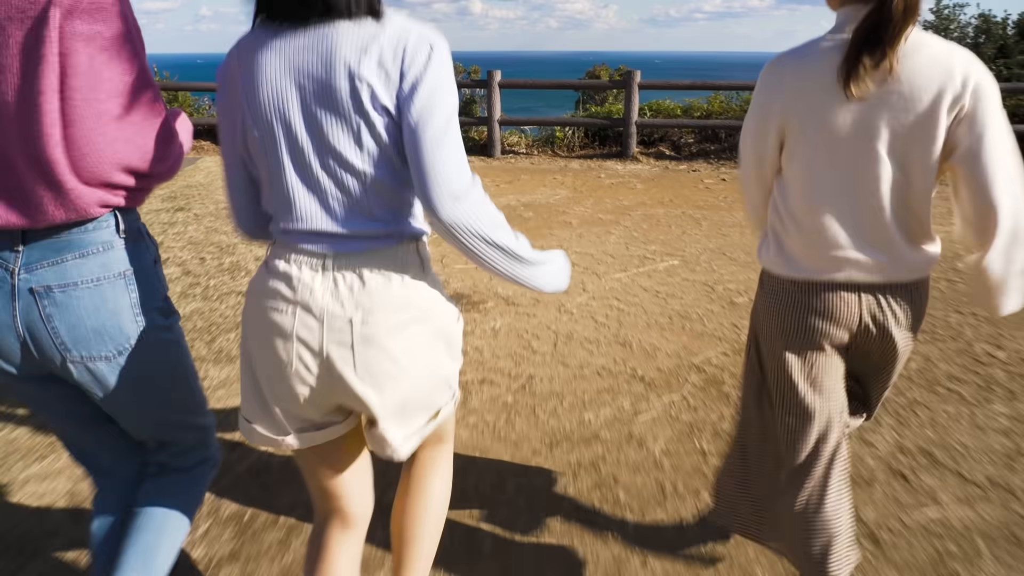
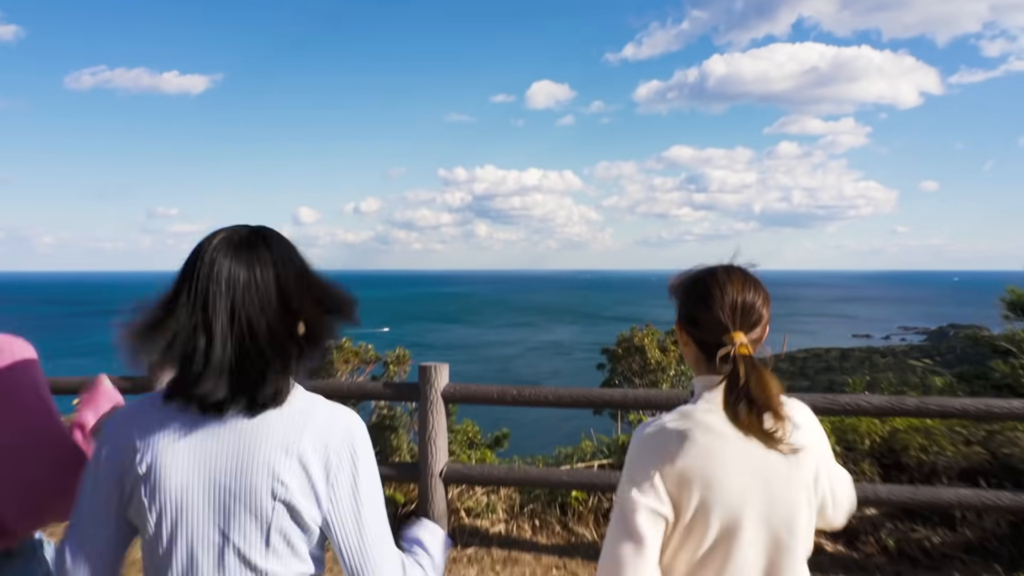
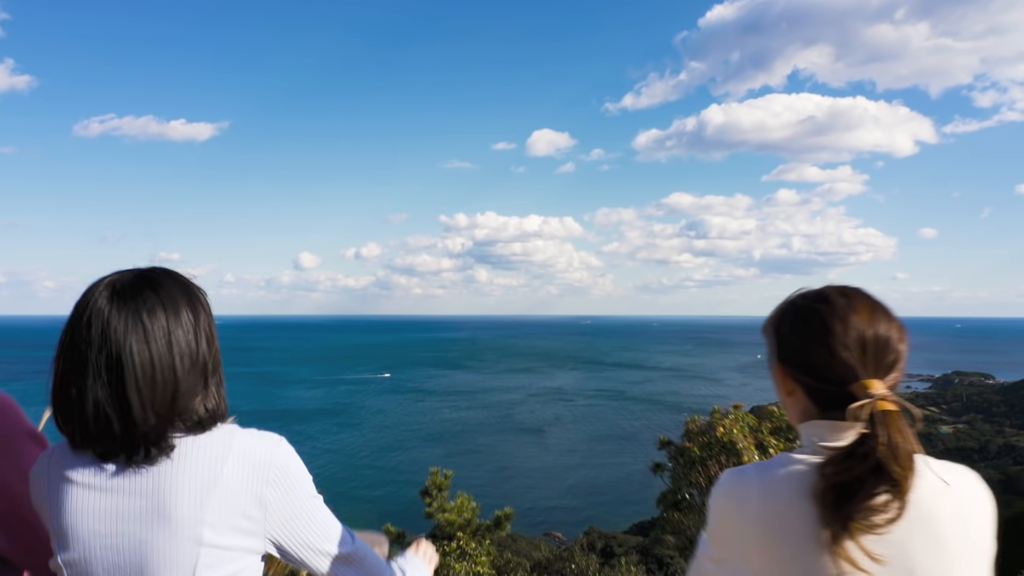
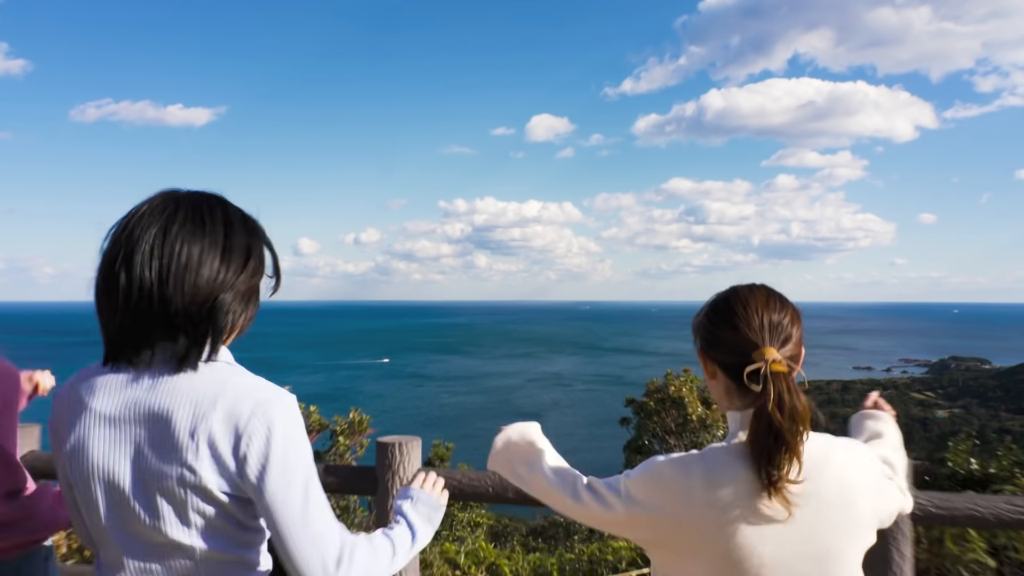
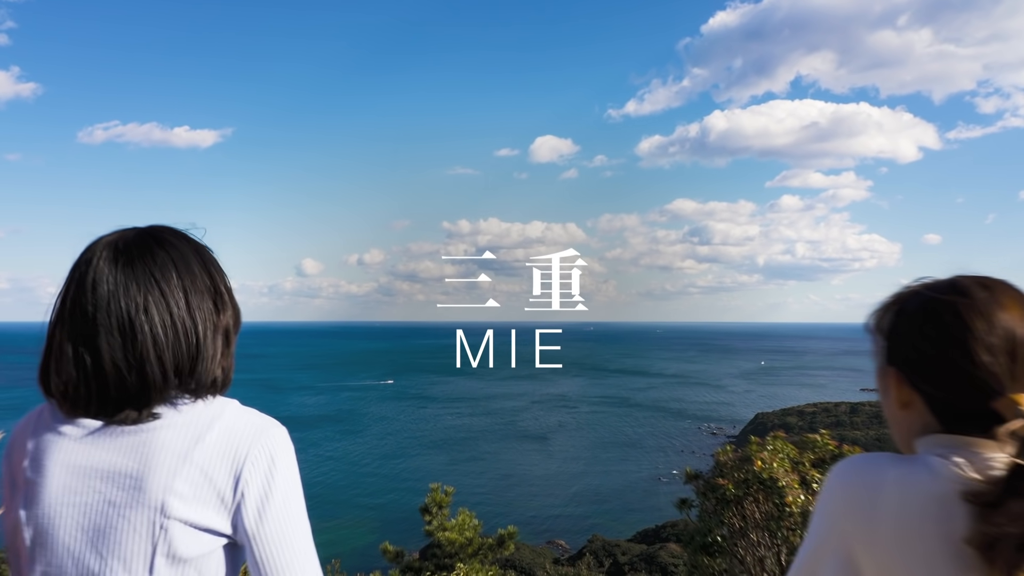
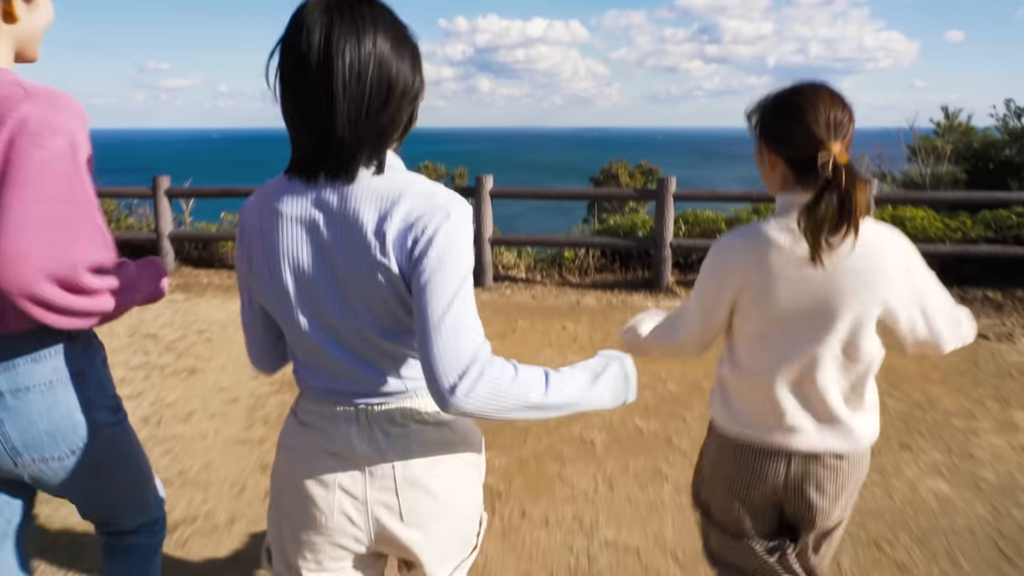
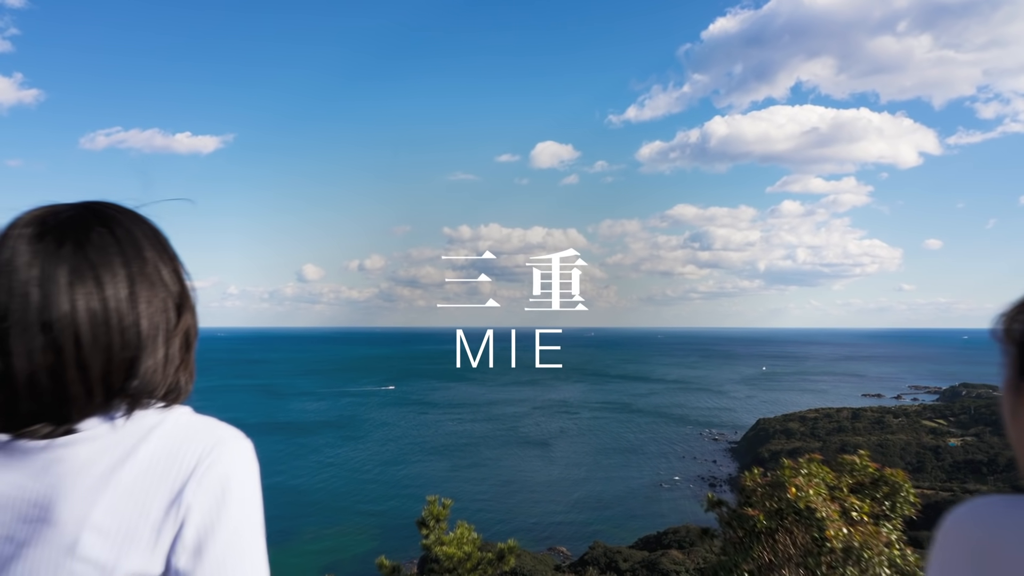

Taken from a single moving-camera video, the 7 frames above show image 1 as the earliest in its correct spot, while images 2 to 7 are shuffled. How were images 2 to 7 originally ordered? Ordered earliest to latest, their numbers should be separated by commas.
6, 2, 4, 3, 5, 7
